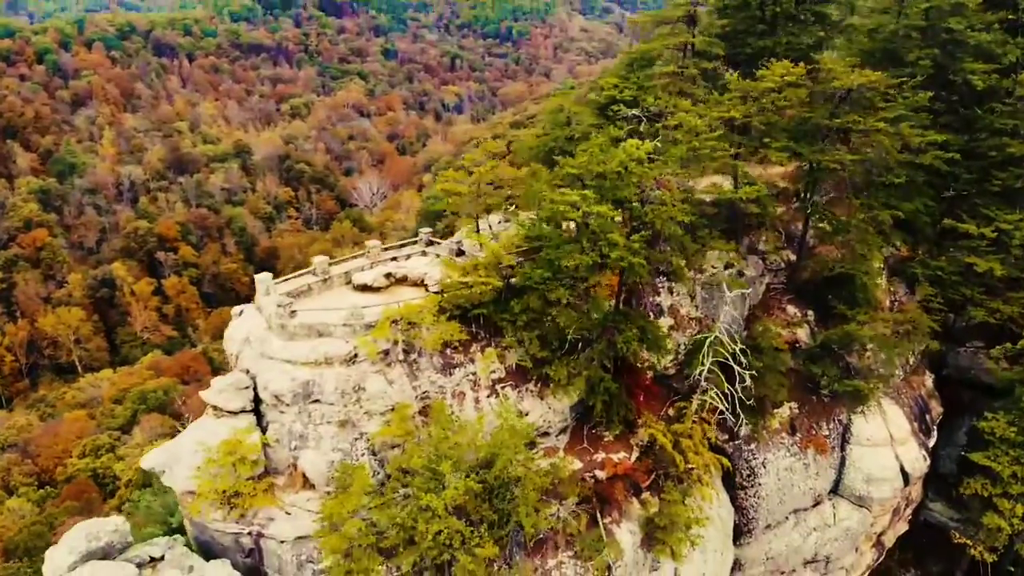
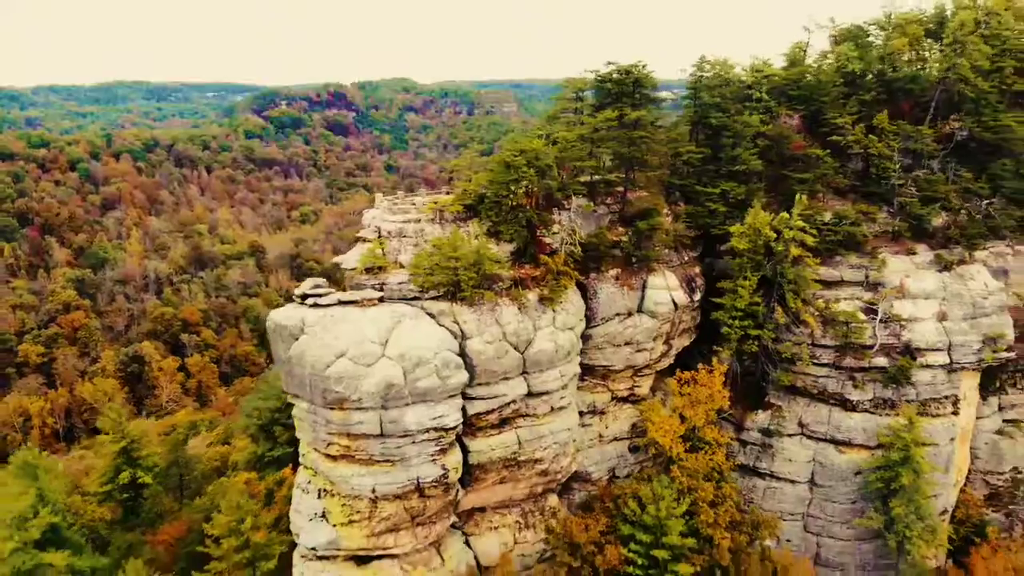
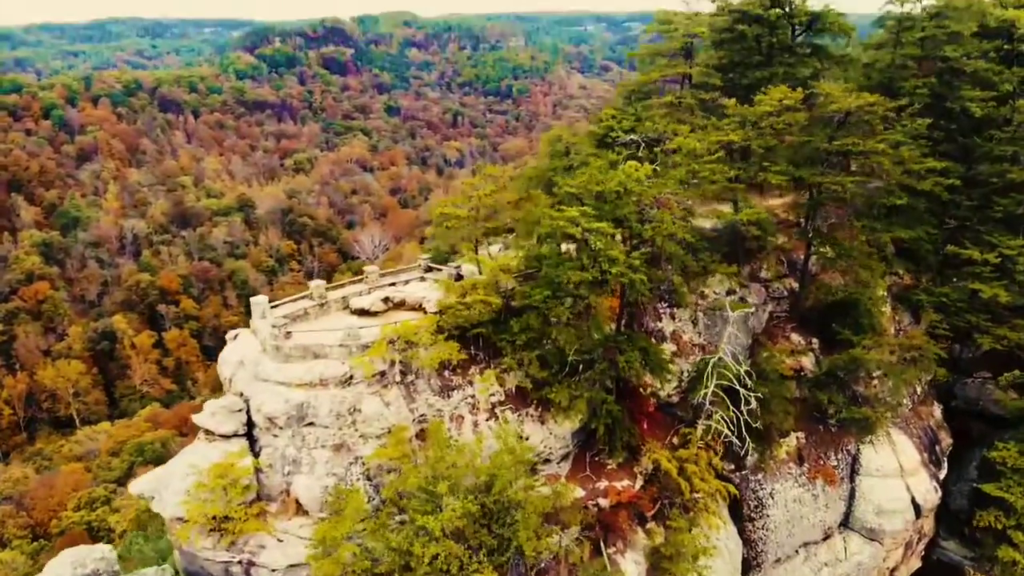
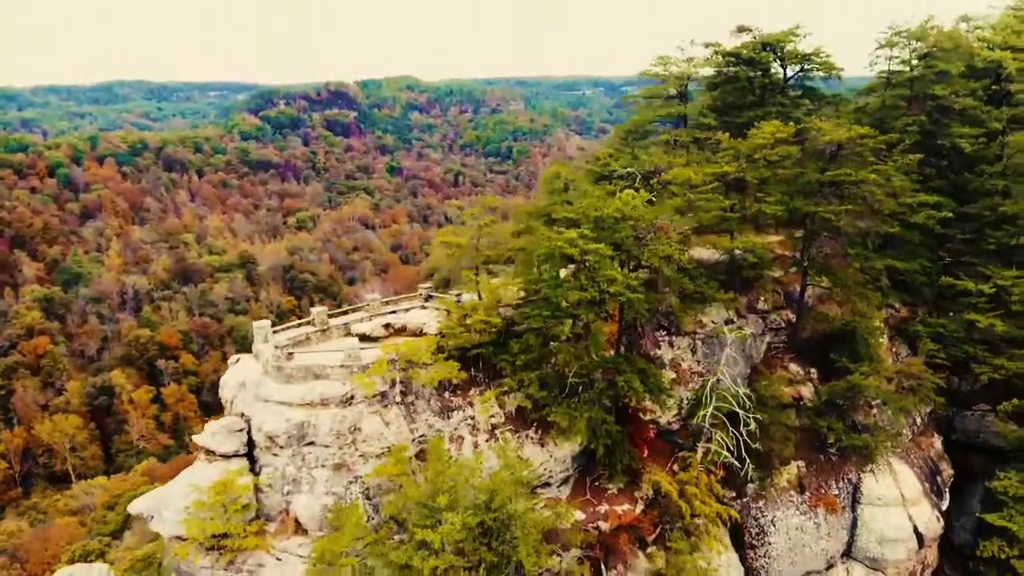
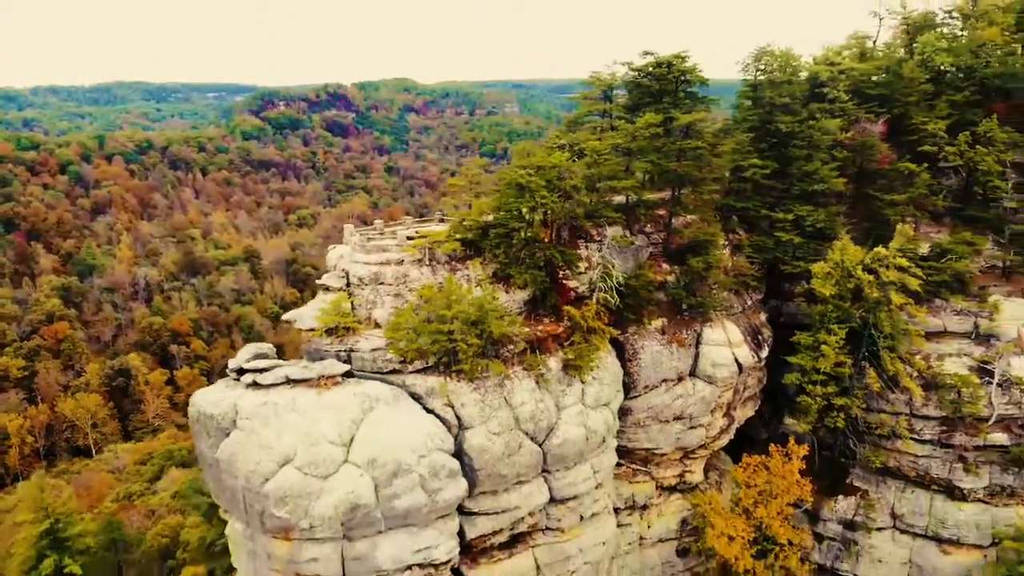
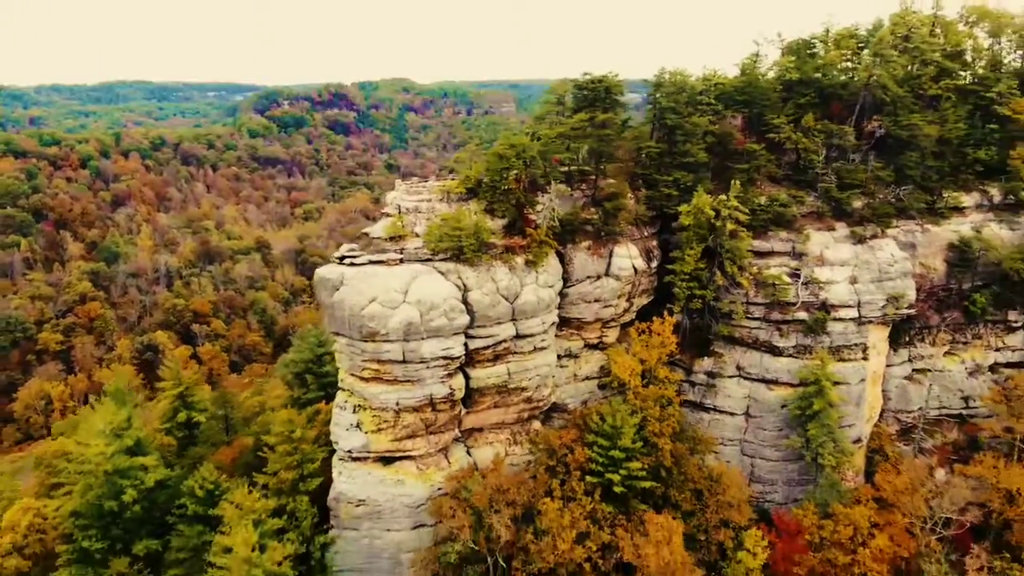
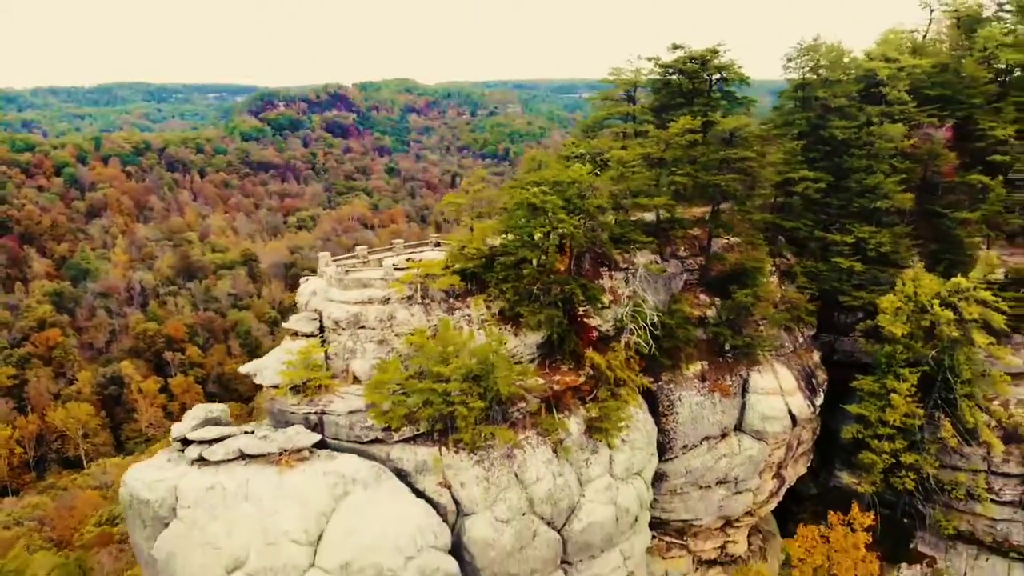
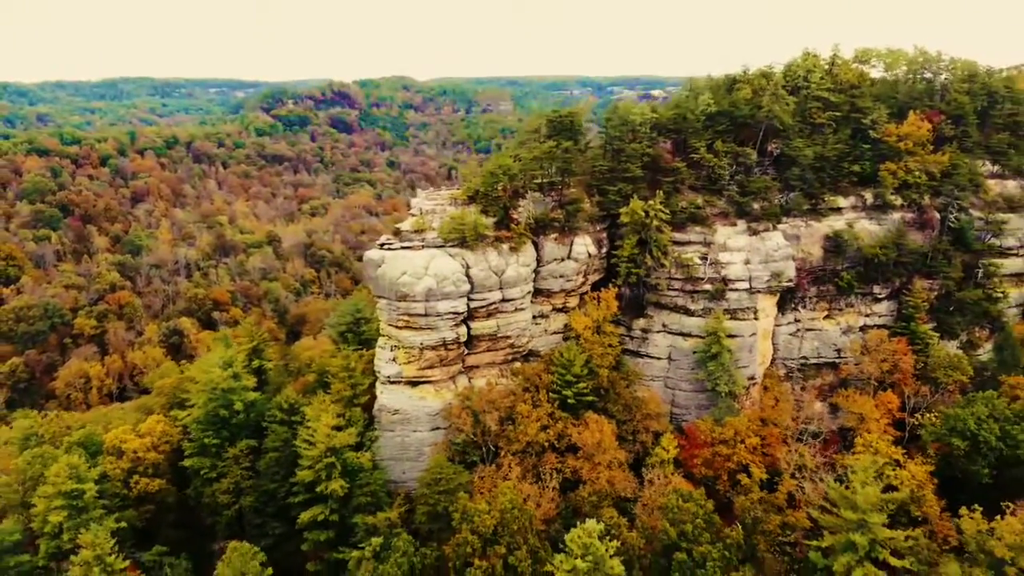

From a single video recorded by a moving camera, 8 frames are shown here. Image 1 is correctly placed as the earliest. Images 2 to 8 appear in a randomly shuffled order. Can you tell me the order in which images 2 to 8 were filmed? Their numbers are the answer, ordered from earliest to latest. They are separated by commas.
3, 4, 7, 5, 2, 6, 8
